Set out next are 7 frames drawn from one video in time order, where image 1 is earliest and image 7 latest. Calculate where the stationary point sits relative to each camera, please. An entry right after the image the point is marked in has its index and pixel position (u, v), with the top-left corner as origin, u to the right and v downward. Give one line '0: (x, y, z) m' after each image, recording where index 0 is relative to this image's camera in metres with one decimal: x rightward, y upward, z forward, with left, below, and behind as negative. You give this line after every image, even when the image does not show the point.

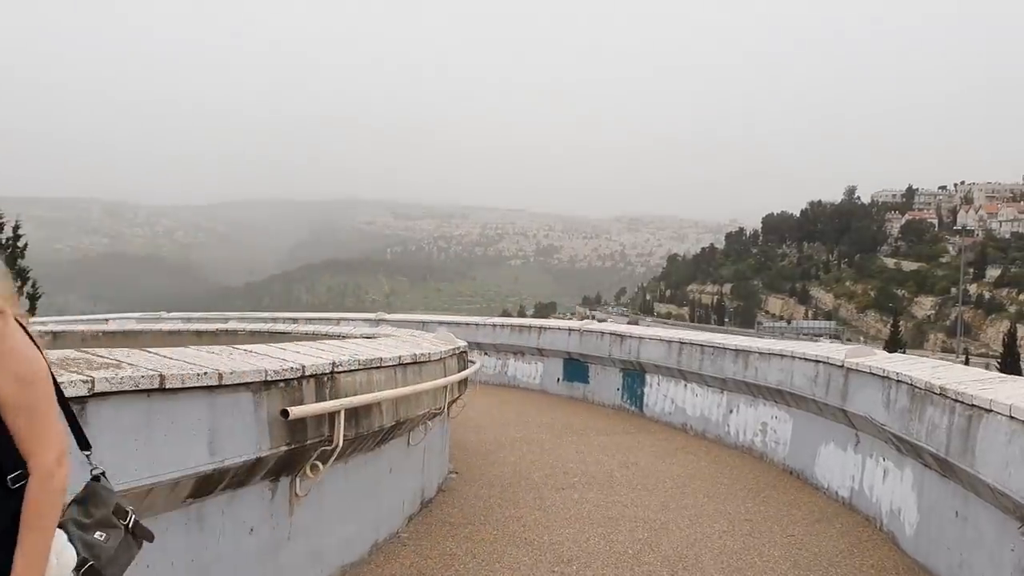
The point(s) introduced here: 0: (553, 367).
0: (+0.7, -1.3, +12.5) m
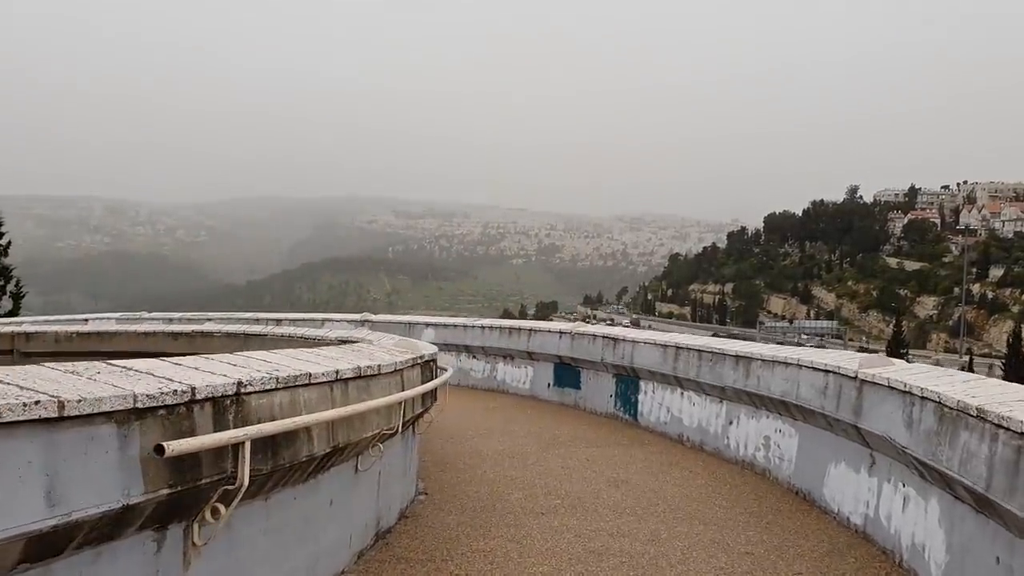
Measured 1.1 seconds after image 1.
0: (+0.5, -1.3, +11.9) m
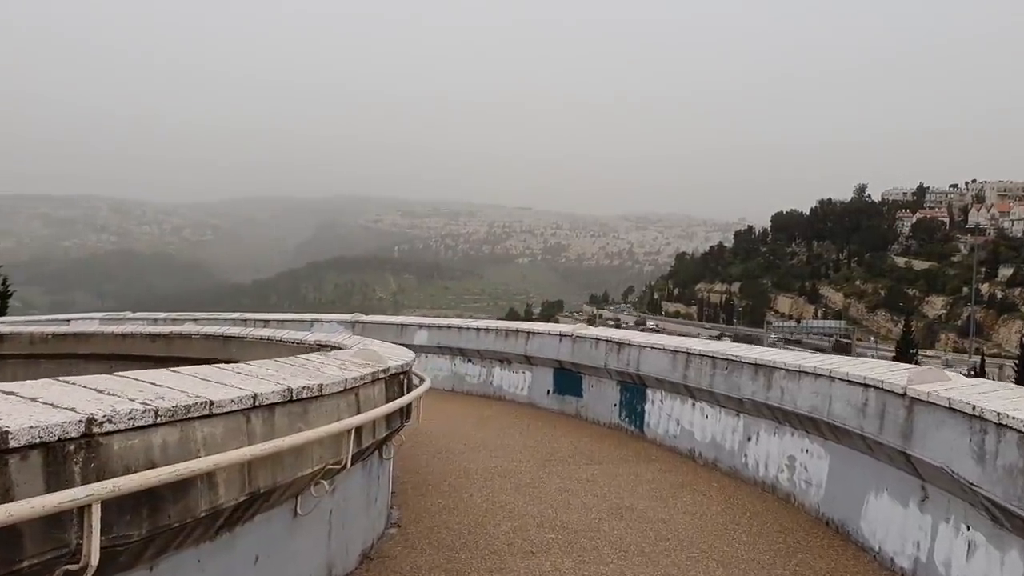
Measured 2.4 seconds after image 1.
0: (+0.5, -1.3, +11.0) m
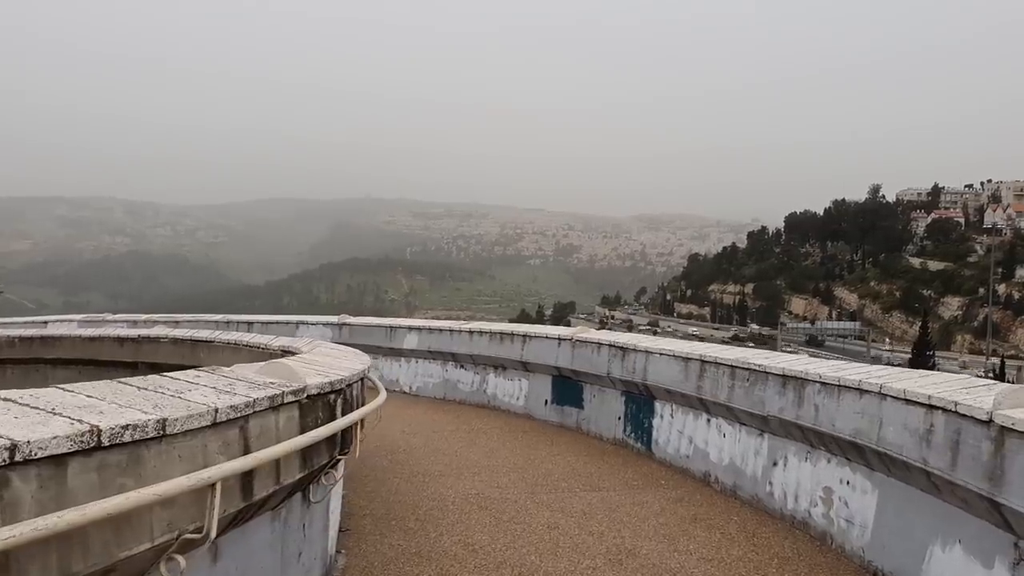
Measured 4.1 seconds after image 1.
0: (+0.4, -1.3, +9.9) m
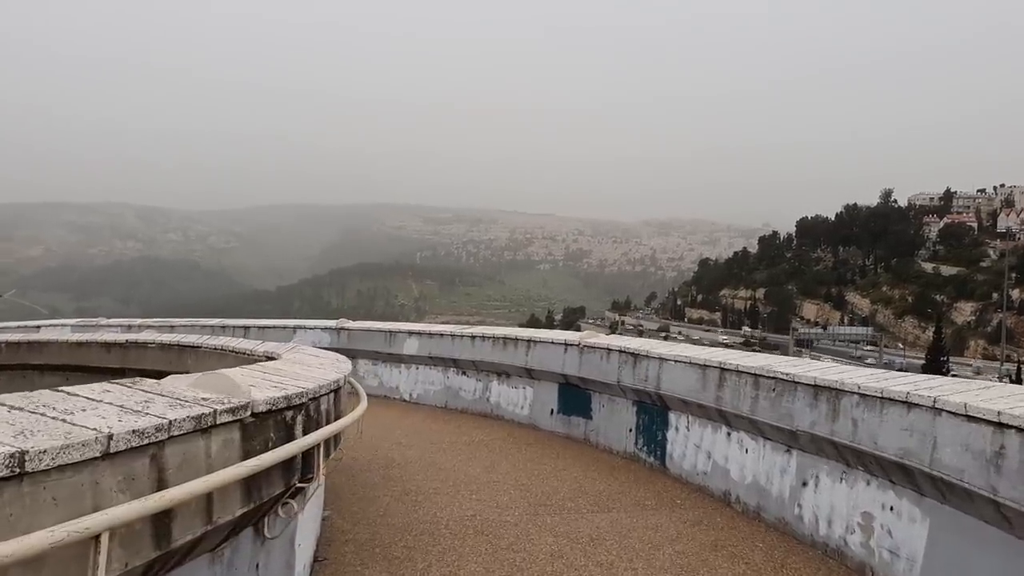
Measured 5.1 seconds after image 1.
0: (+0.4, -1.3, +9.3) m
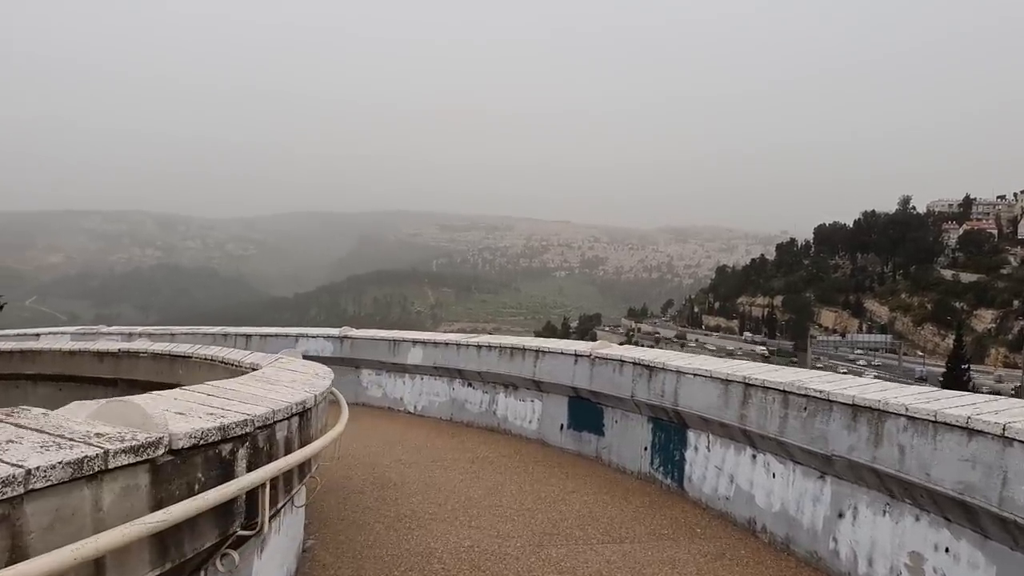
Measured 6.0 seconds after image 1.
0: (+0.5, -1.4, +8.8) m
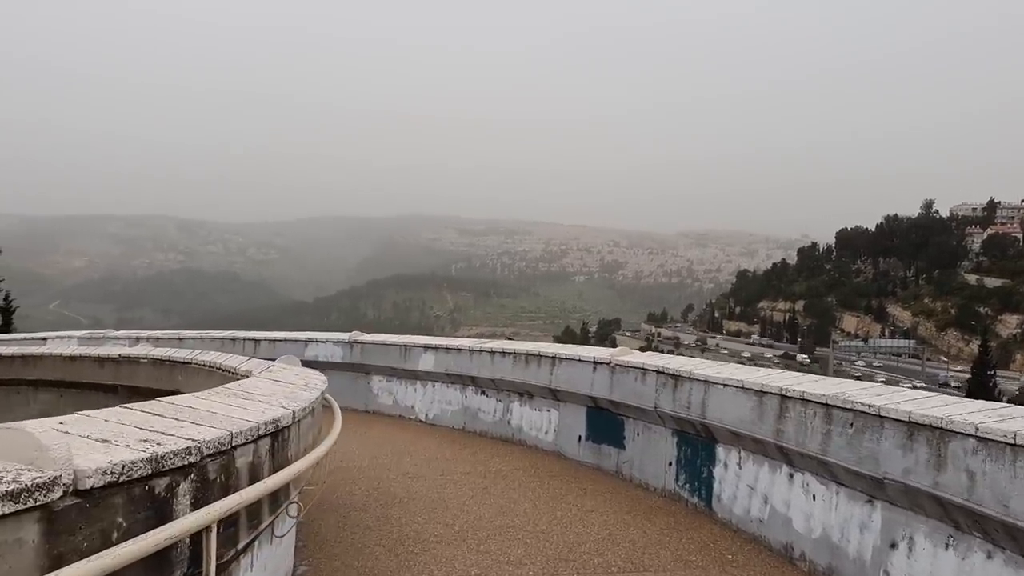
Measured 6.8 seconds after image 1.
0: (+0.7, -1.4, +8.3) m
